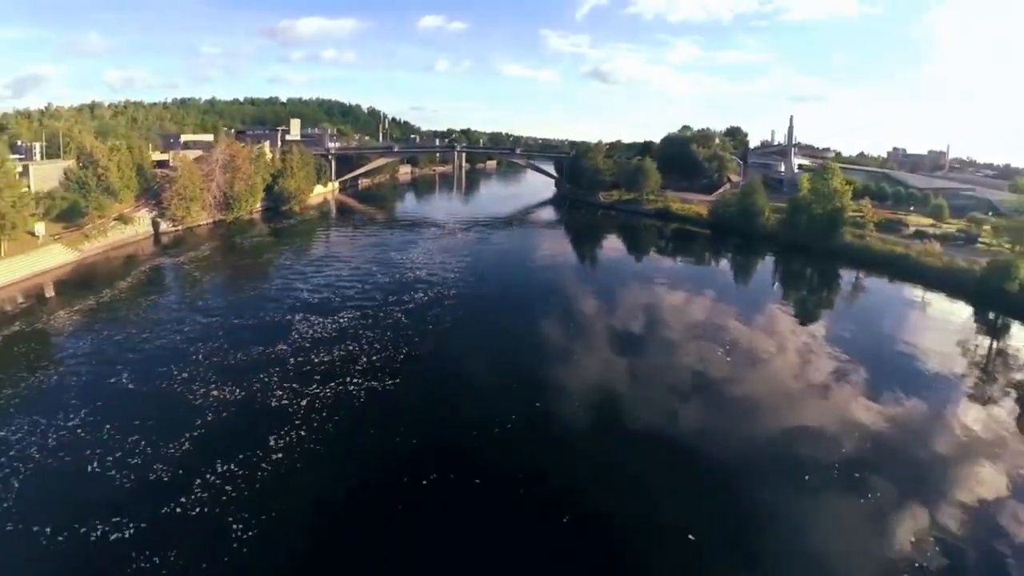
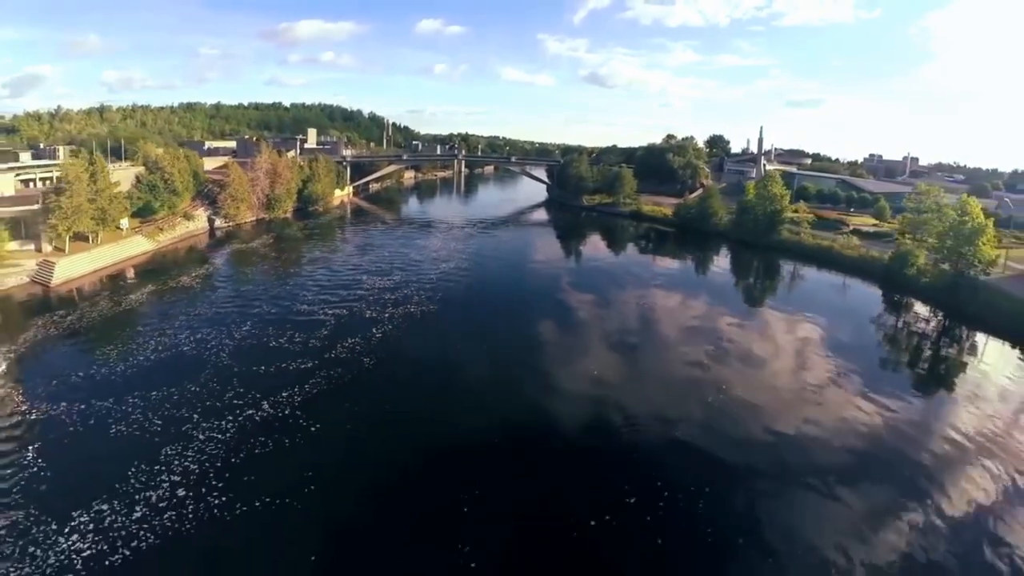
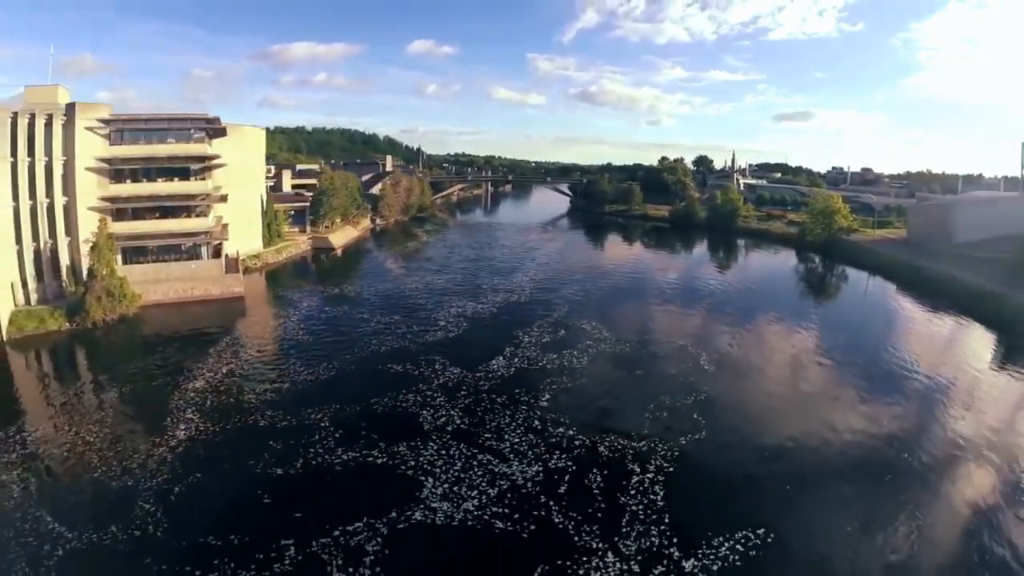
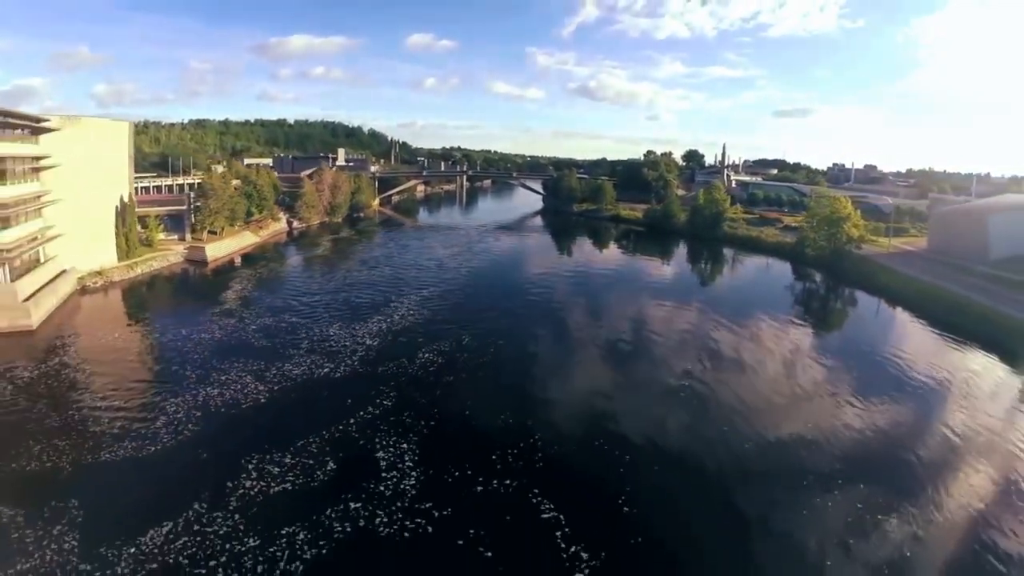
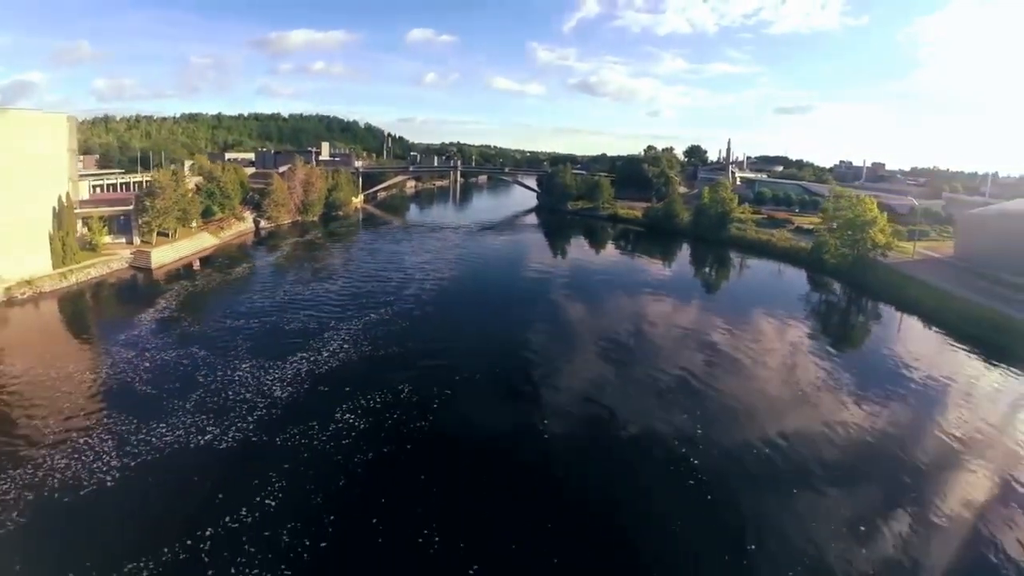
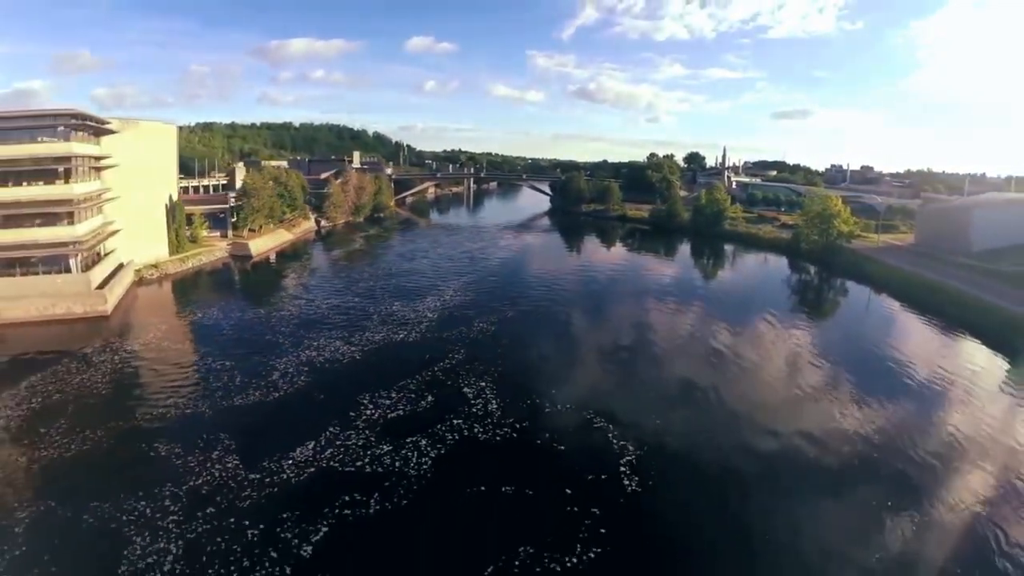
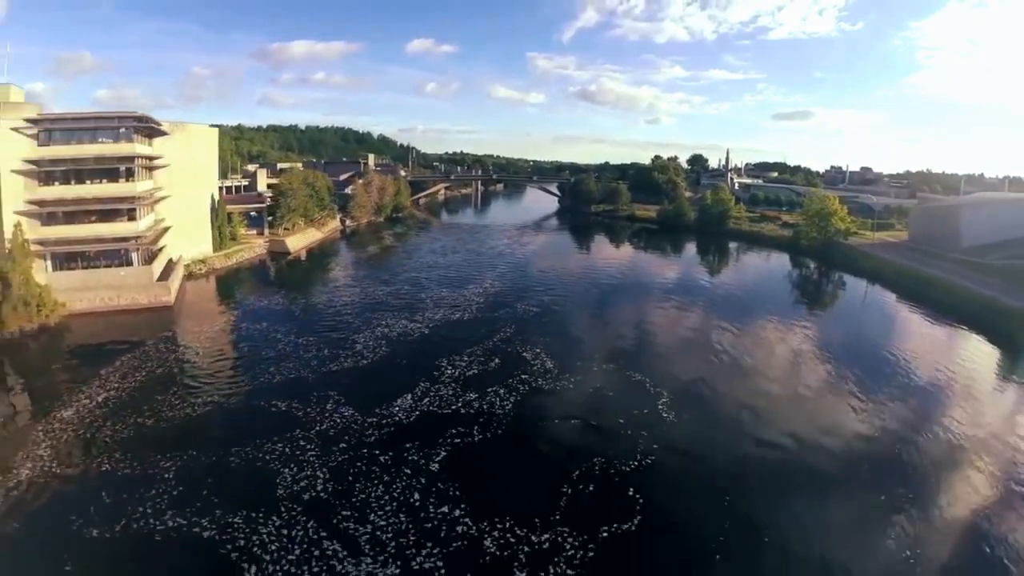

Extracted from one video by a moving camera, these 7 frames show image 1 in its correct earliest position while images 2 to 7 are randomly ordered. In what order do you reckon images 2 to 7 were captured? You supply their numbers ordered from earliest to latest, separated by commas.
2, 5, 4, 6, 7, 3
